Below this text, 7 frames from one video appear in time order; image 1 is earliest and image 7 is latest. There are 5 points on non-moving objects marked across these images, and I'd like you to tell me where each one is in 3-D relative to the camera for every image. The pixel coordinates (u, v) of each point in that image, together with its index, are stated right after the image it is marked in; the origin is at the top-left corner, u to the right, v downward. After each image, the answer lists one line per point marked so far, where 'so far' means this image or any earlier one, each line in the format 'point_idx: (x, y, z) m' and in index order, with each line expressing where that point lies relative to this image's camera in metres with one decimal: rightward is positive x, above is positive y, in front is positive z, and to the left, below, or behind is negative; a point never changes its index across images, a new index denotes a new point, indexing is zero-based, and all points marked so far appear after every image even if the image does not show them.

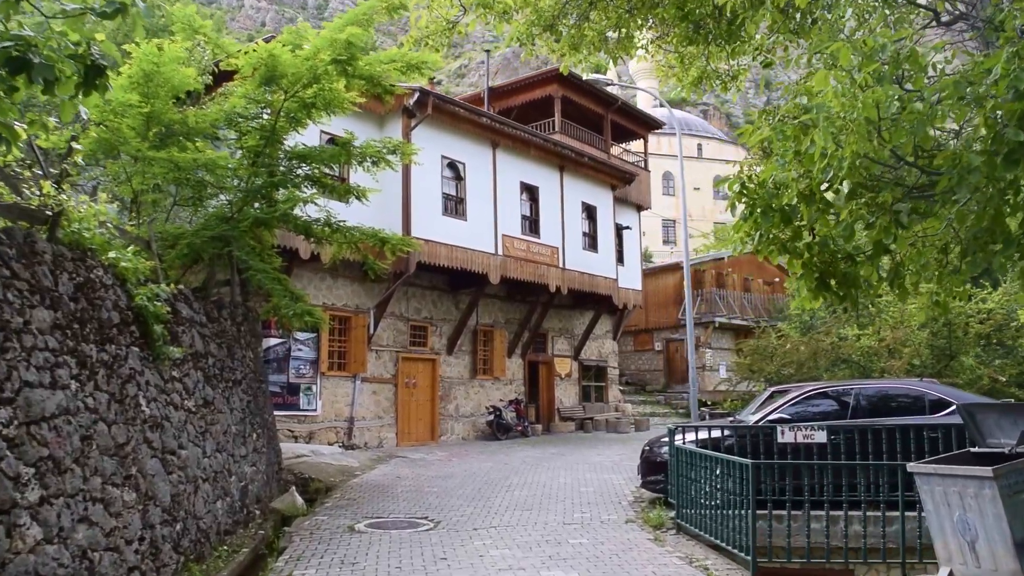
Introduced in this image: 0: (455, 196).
0: (-1.4, +2.2, +19.0) m
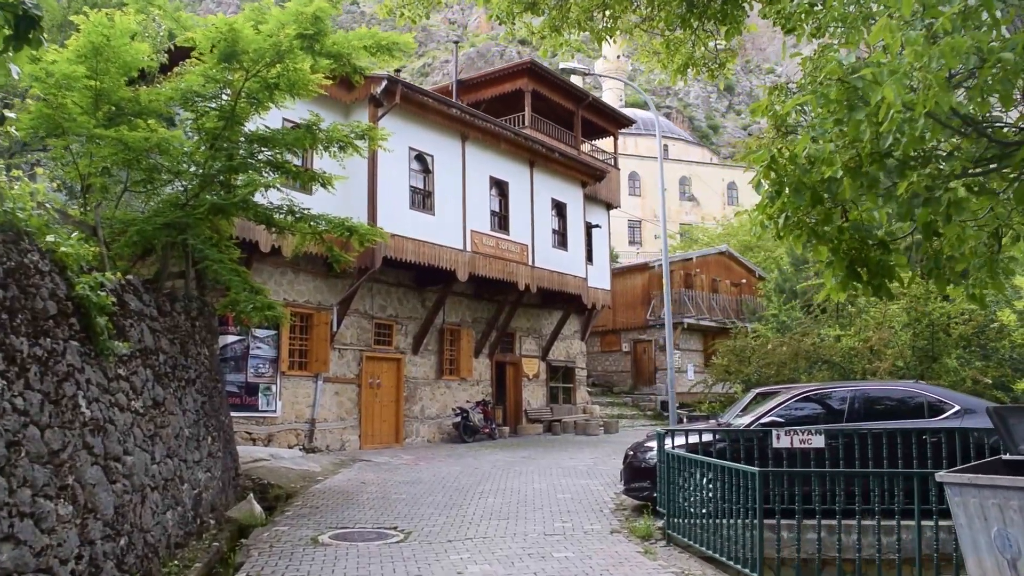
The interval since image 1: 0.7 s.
0: (-2.0, +2.3, +18.3) m
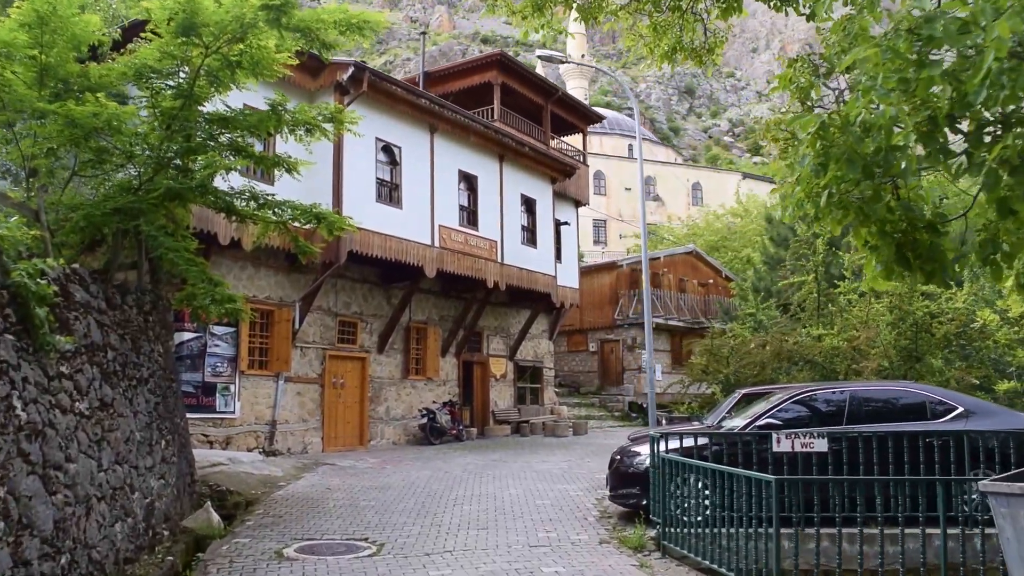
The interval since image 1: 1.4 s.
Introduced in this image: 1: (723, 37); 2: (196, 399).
0: (-2.7, +2.4, +17.7) m
1: (+2.5, +3.0, +9.6) m
2: (-5.7, -2.0, +14.5) m
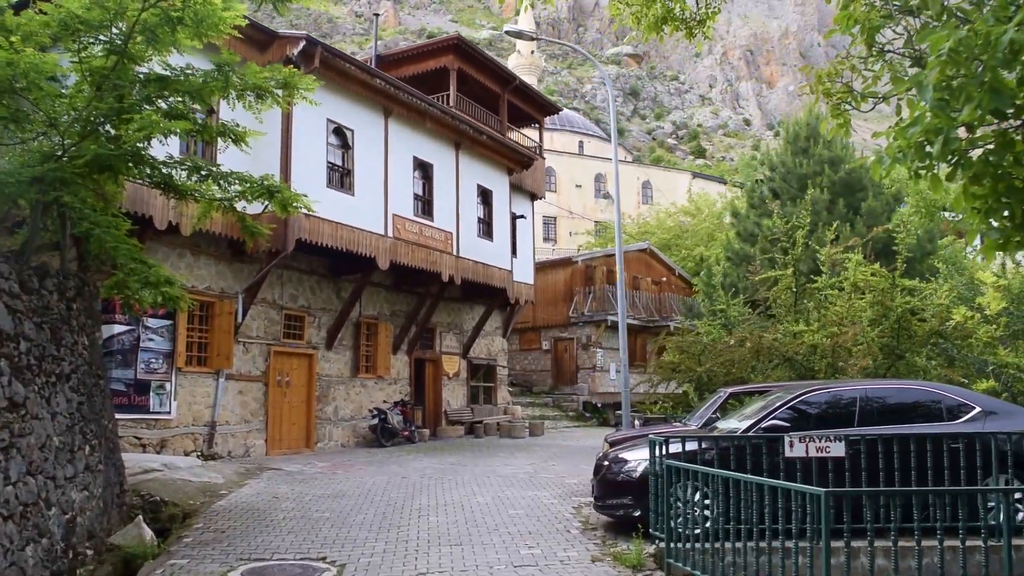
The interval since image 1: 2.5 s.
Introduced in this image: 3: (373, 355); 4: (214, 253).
0: (-3.5, +2.5, +16.6) m
1: (+2.3, +3.1, +8.9) m
2: (-6.3, -1.8, +13.2) m
3: (-3.3, -1.6, +19.0) m
4: (-5.5, +0.6, +14.9) m
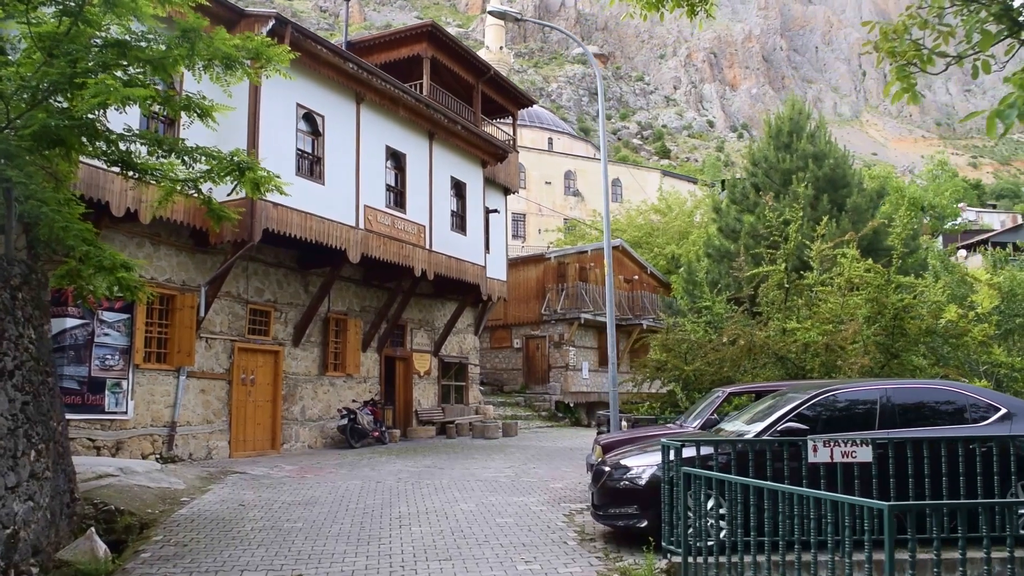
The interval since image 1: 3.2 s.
0: (-3.9, +2.6, +15.8) m
1: (+2.2, +3.2, +8.4) m
2: (-6.6, -1.7, +12.3) m
3: (-3.9, -1.4, +18.3) m
4: (-5.9, +0.8, +14.1) m
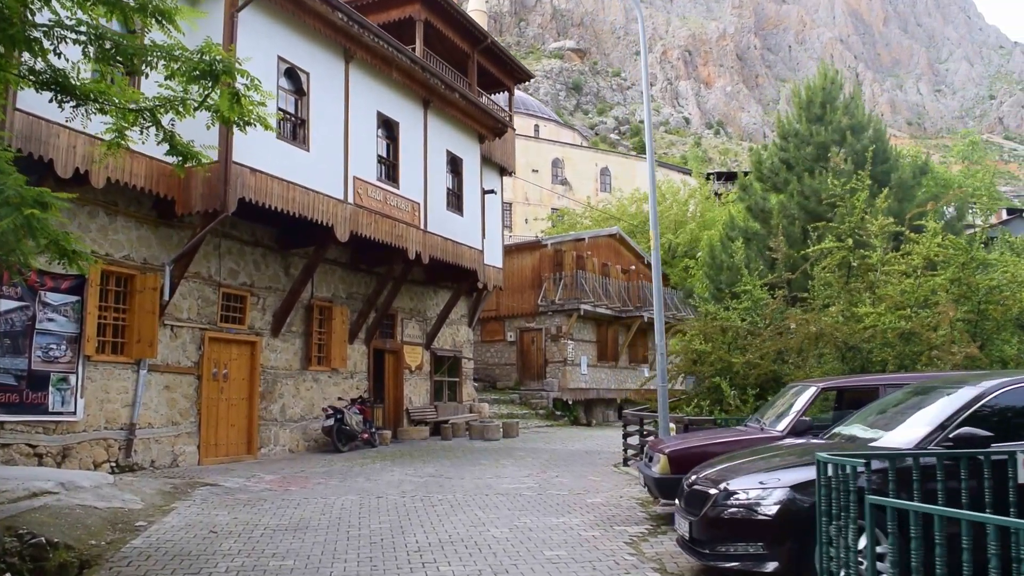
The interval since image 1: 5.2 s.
0: (-3.7, +3.0, +13.8) m
1: (+2.7, +3.4, +6.6) m
2: (-6.3, -1.4, +10.2) m
3: (-3.7, -1.1, +16.3) m
4: (-5.6, +1.1, +12.0) m
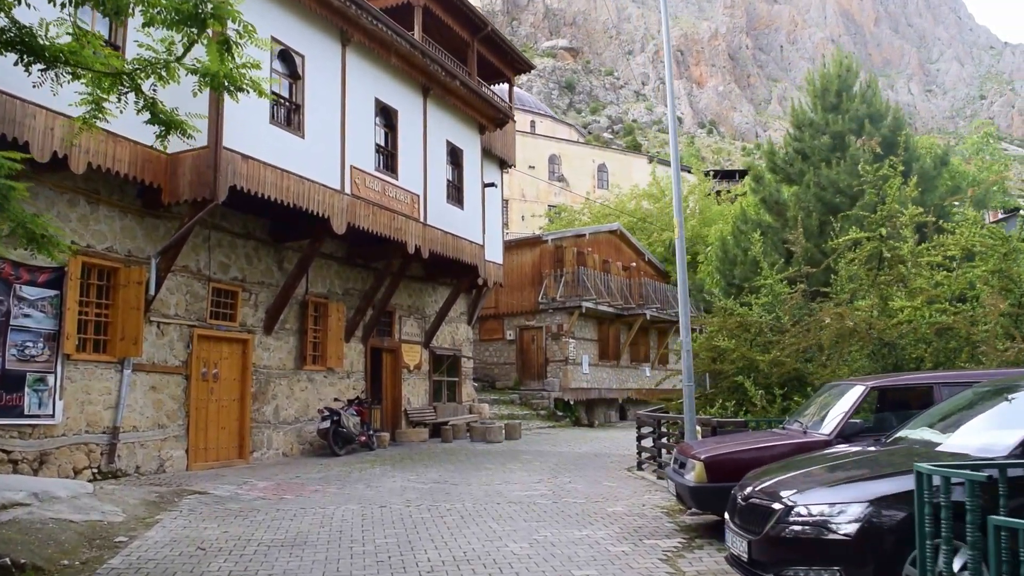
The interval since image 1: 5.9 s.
0: (-3.6, +3.0, +13.0) m
1: (+2.8, +3.5, +5.9) m
2: (-6.2, -1.3, +9.4) m
3: (-3.7, -1.0, +15.5) m
4: (-5.5, +1.2, +11.2) m
